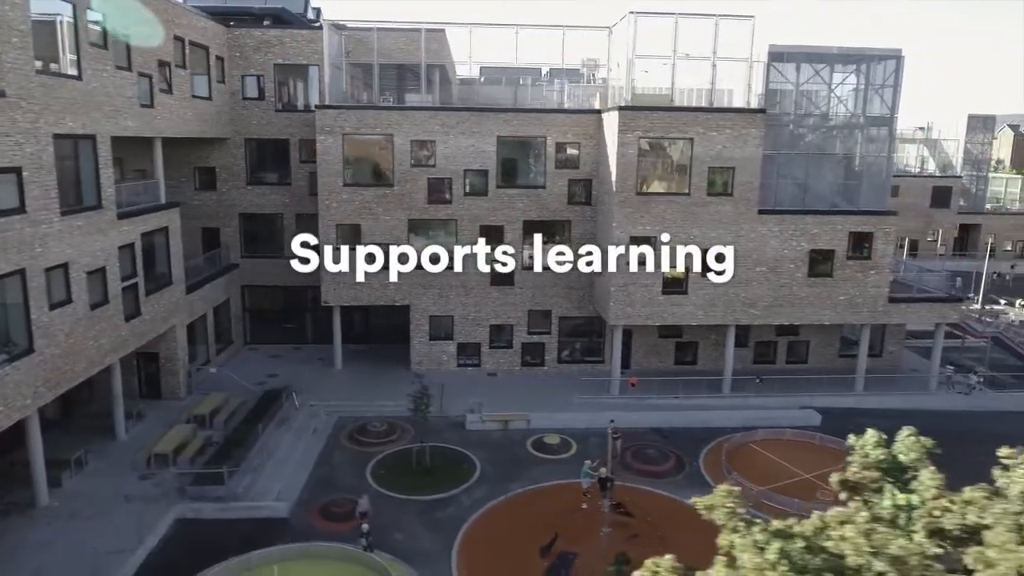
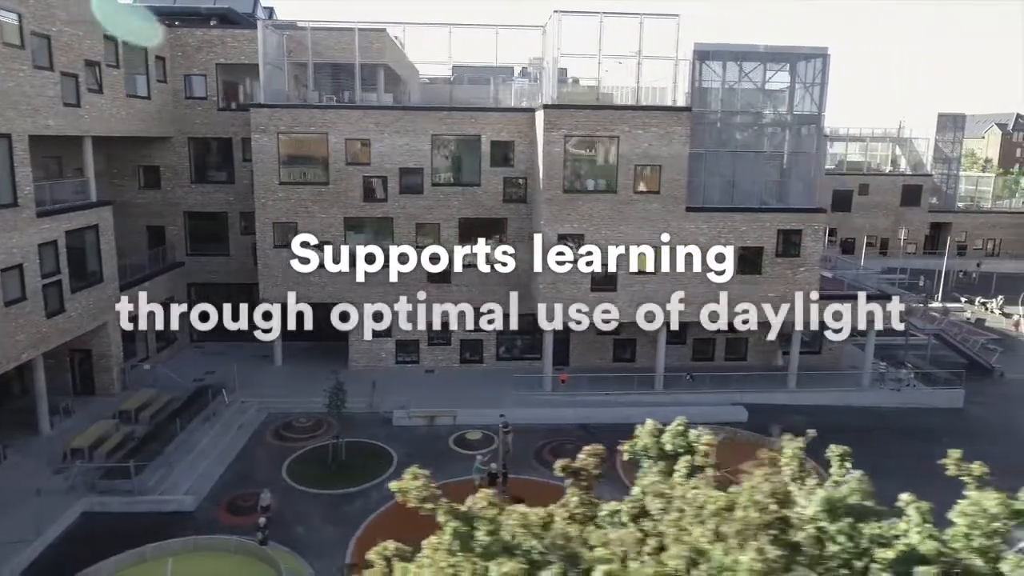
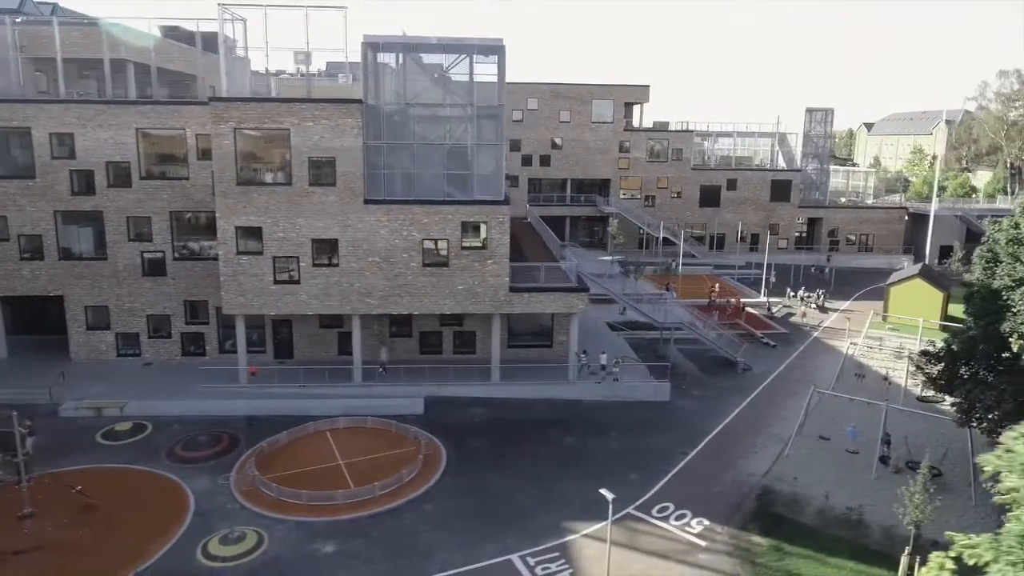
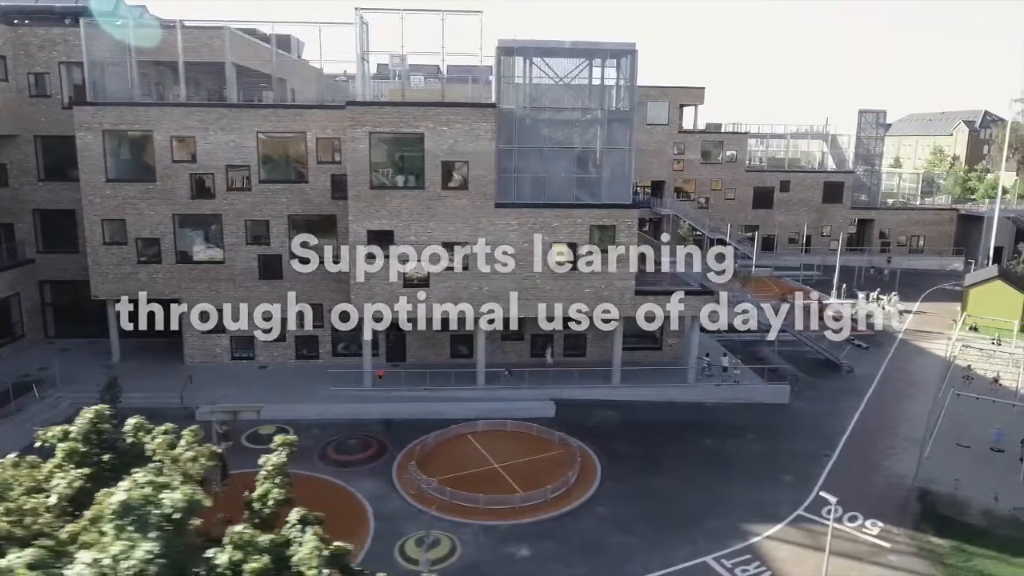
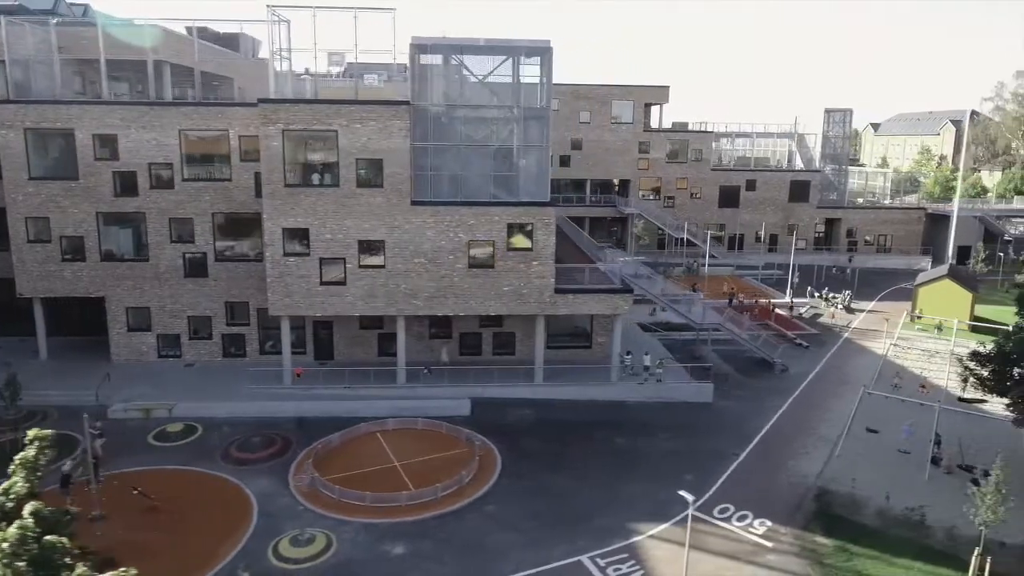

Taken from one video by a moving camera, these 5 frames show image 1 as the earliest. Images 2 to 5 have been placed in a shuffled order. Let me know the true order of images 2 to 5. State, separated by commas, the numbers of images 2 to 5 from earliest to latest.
2, 4, 5, 3
